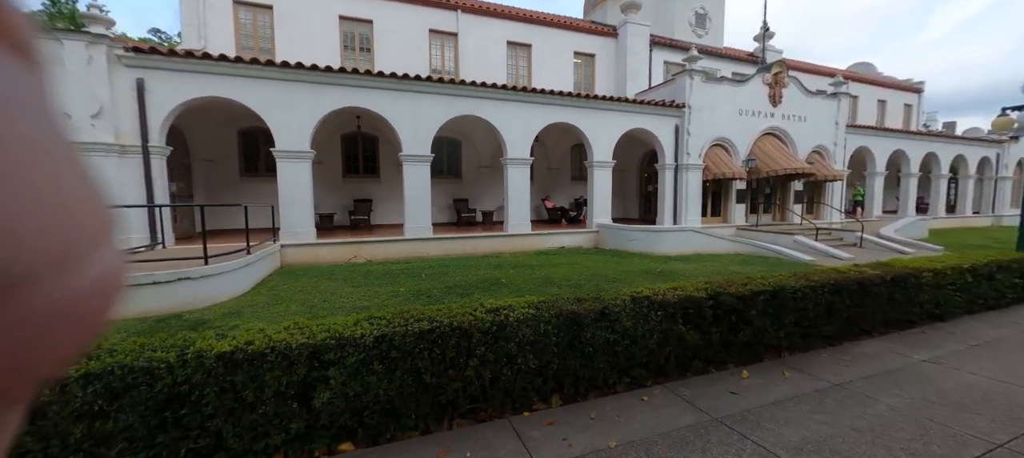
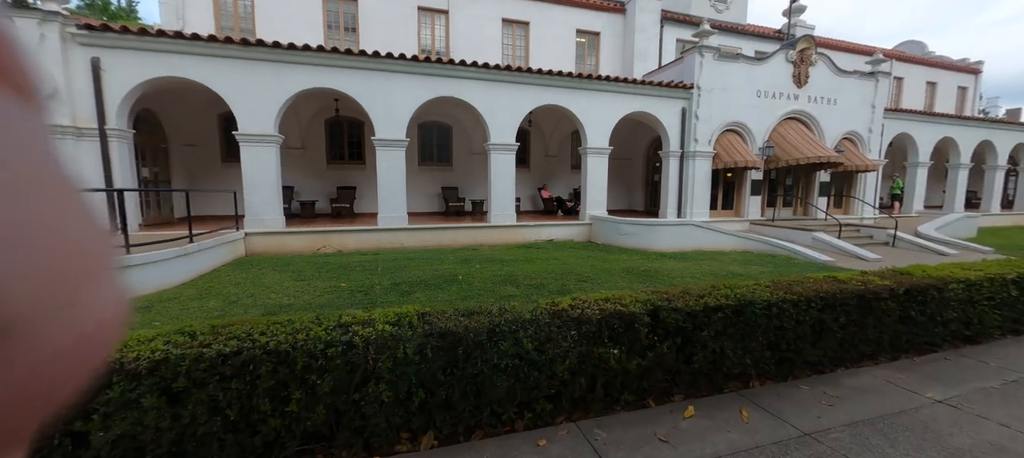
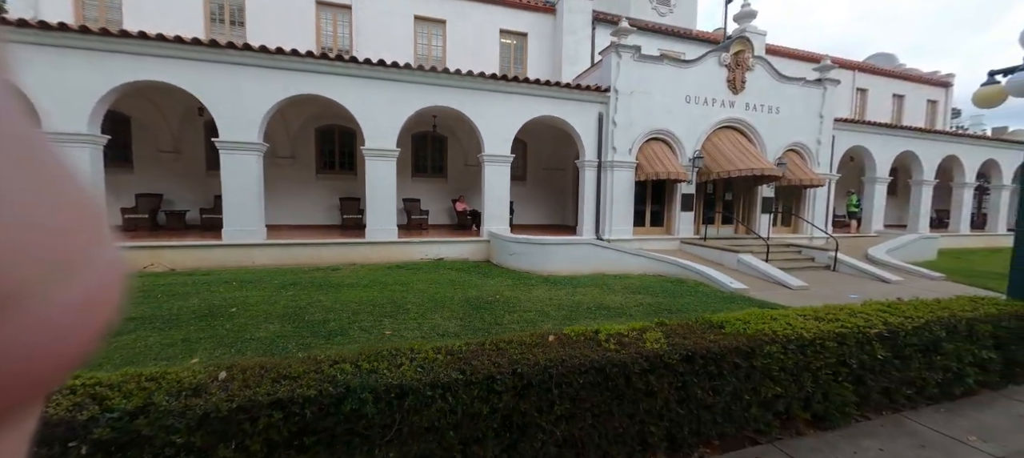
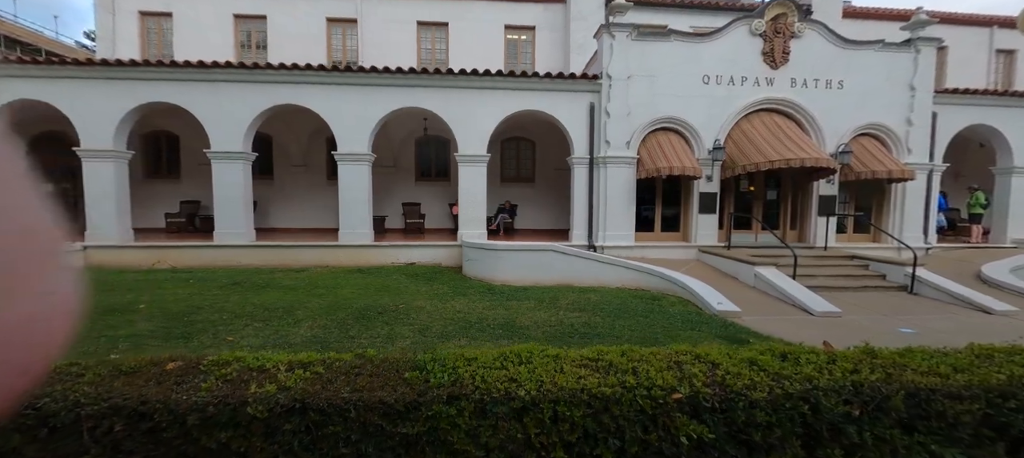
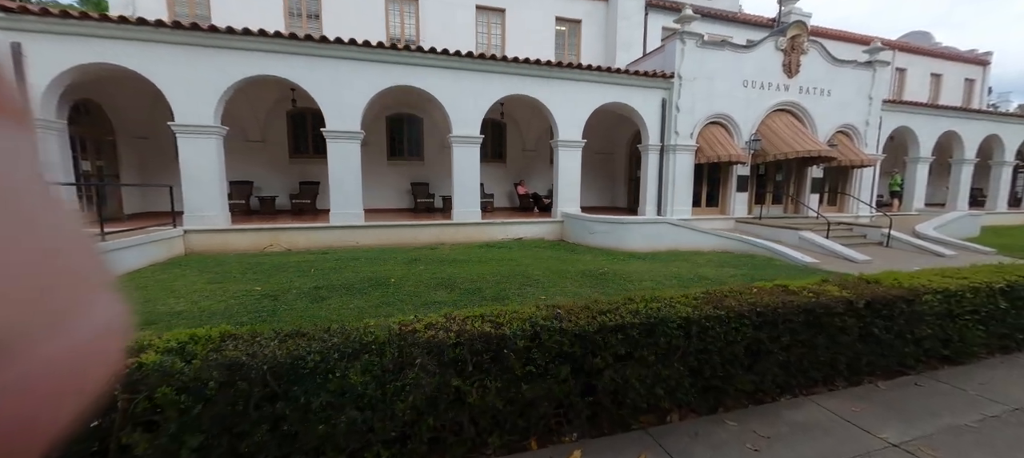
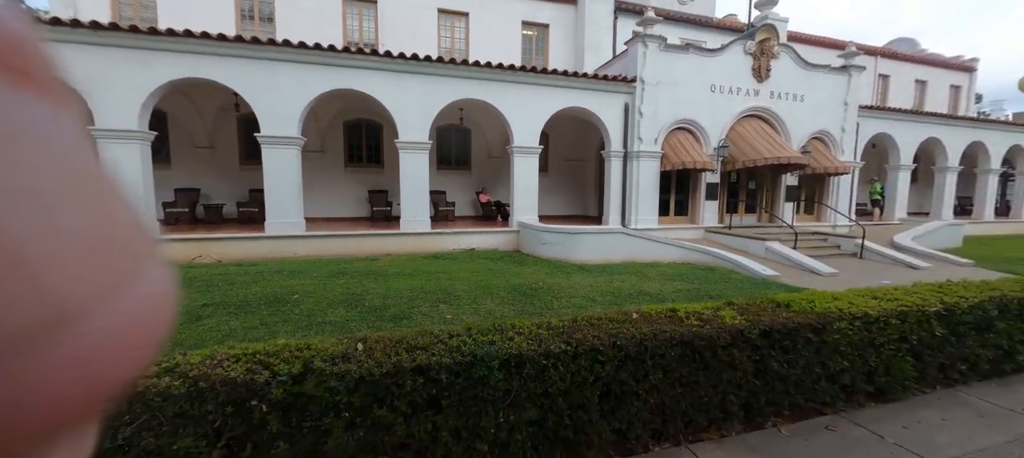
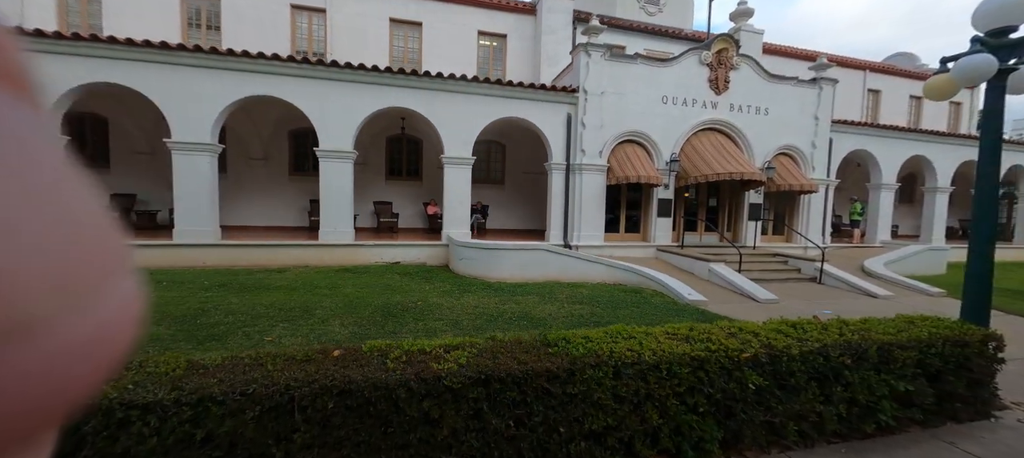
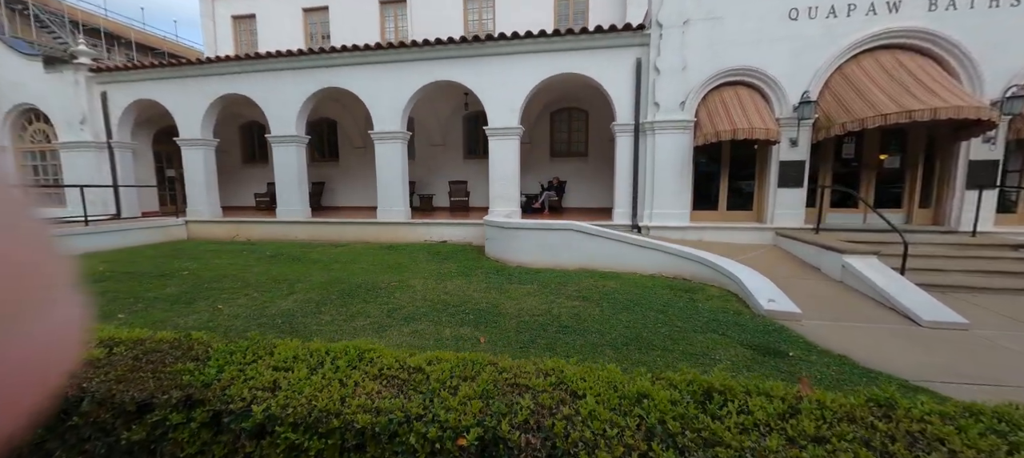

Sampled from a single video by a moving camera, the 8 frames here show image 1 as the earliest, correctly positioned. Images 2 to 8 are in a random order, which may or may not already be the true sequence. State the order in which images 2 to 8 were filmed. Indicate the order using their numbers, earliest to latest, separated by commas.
2, 5, 6, 3, 7, 4, 8
